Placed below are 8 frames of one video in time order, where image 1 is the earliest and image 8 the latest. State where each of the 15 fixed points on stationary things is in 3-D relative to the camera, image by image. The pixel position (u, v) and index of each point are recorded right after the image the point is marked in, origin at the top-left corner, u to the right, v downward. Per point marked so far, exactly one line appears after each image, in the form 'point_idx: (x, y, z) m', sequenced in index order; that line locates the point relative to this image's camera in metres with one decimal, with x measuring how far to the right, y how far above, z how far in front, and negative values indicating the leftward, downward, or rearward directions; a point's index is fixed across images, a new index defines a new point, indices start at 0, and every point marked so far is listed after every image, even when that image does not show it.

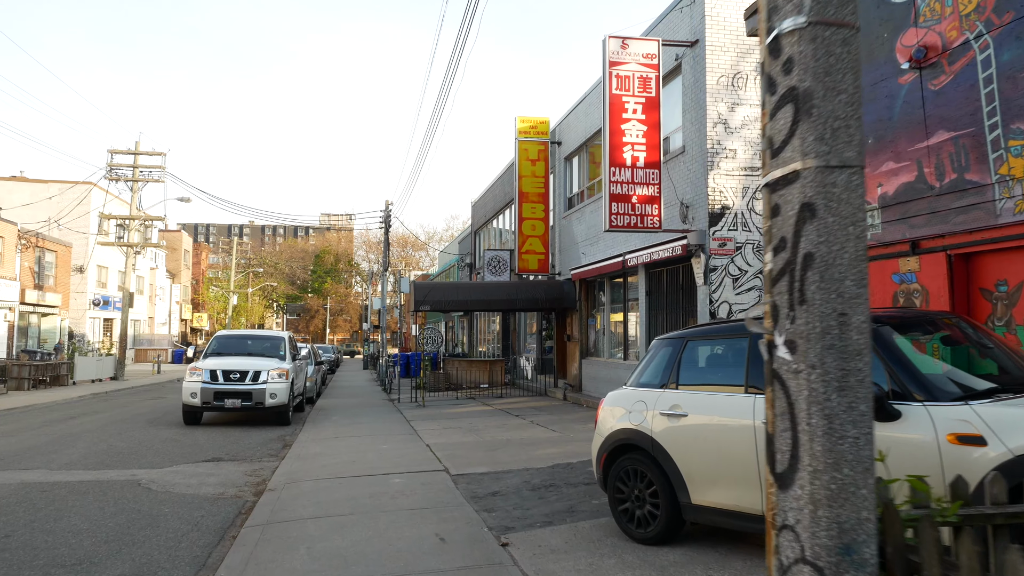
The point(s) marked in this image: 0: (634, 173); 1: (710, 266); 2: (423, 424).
0: (+1.8, +1.7, +12.3) m
1: (+2.8, +0.3, +12.1) m
2: (-1.4, -2.2, +13.9) m
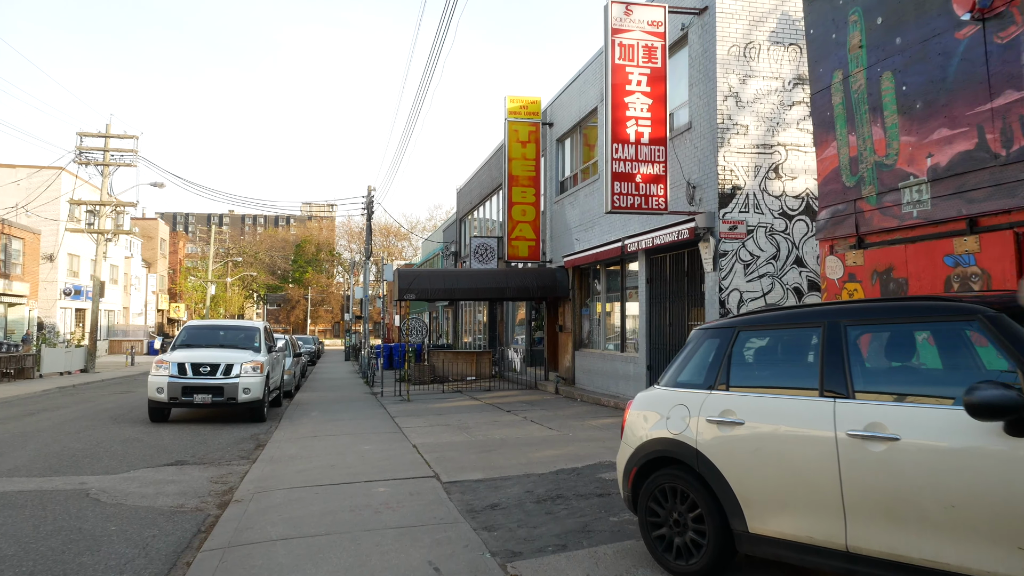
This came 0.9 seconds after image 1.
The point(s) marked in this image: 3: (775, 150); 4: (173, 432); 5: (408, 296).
0: (+1.7, +1.8, +11.3) m
1: (+2.7, +0.5, +11.2) m
2: (-1.6, -2.0, +12.9) m
3: (+3.5, +1.9, +11.5) m
4: (-5.0, -2.1, +12.6) m
5: (-2.2, -0.2, +17.9) m
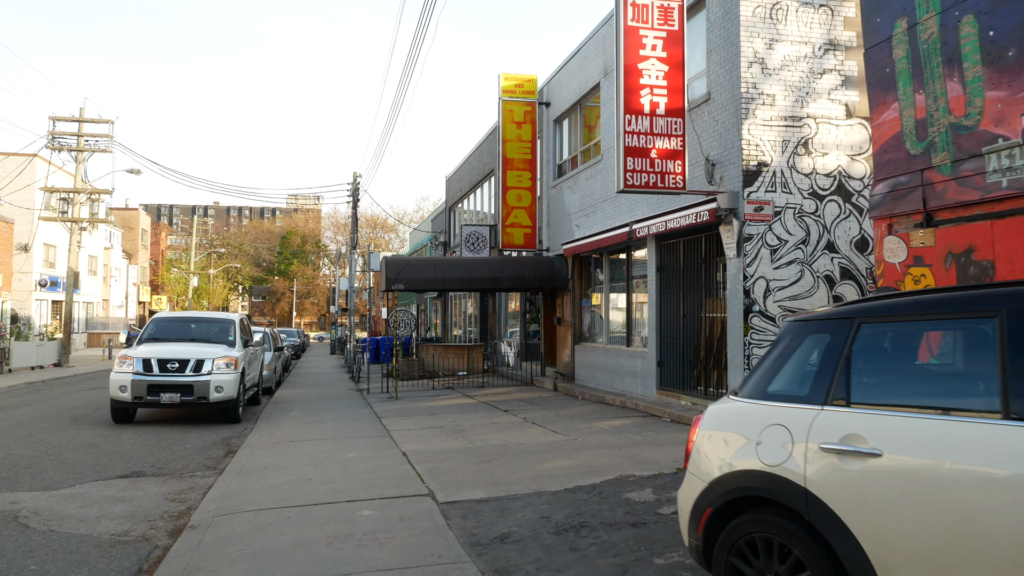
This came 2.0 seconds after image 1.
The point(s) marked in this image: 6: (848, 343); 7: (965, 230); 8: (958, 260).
0: (+1.7, +2.0, +10.2) m
1: (+2.7, +0.6, +10.0) m
2: (-1.6, -1.9, +11.7) m
3: (+3.6, +2.0, +10.4) m
4: (-5.0, -2.0, +11.4) m
5: (-2.3, 0.0, +16.7) m
6: (+1.2, -0.2, +3.1) m
7: (+3.2, +0.4, +6.1) m
8: (+3.2, +0.2, +6.2) m
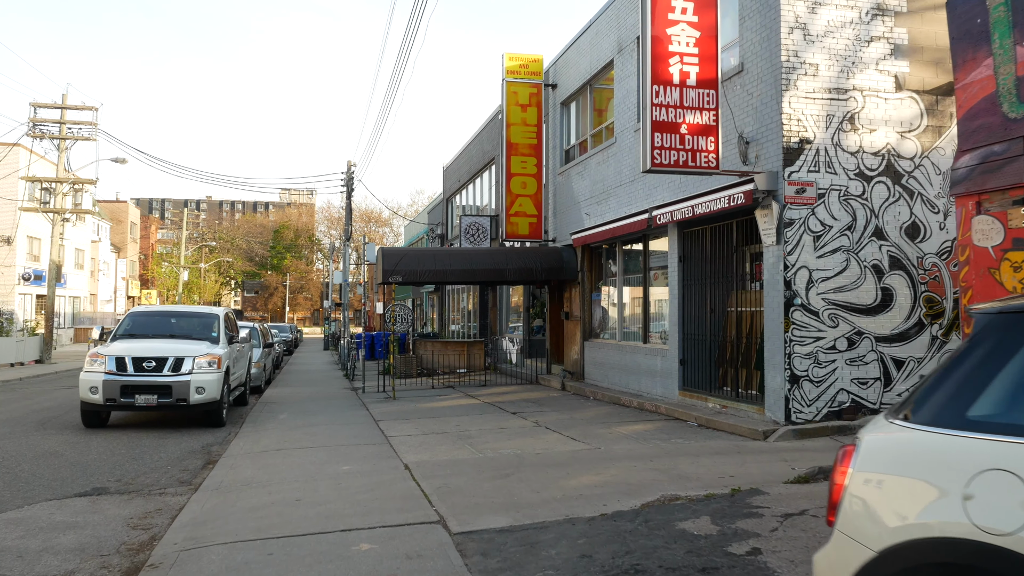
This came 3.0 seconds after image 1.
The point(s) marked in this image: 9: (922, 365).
0: (+1.8, +2.1, +9.1) m
1: (+2.9, +0.7, +9.0) m
2: (-1.4, -1.7, +10.7) m
3: (+3.7, +2.1, +9.3) m
4: (-4.9, -1.8, +10.3) m
5: (-2.2, +0.2, +15.6) m
6: (+1.4, -0.1, +2.0) m
7: (+3.4, +0.5, +5.1) m
8: (+3.4, +0.3, +5.1) m
9: (+4.5, -0.8, +9.4) m
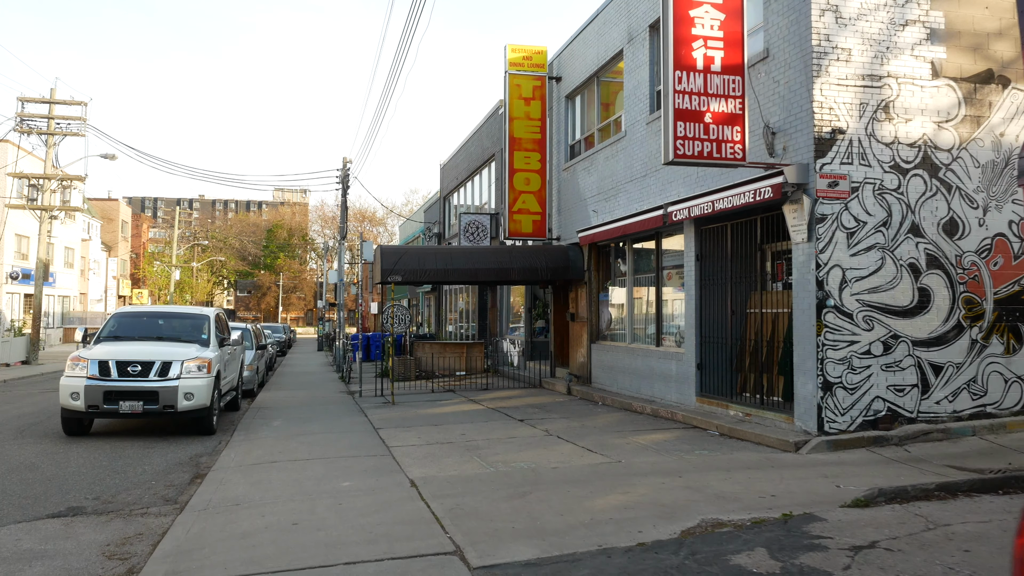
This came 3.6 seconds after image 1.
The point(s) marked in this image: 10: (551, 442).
0: (+2.0, +2.1, +8.5) m
1: (+3.0, +0.7, +8.4) m
2: (-1.3, -1.7, +10.0) m
3: (+3.8, +2.1, +8.7) m
4: (-4.8, -1.8, +9.6) m
5: (-2.1, +0.2, +15.0) m
6: (+1.6, -0.1, +1.4) m
7: (+3.6, +0.5, +4.5) m
8: (+3.5, +0.3, +4.5) m
9: (+4.6, -0.8, +8.8) m
10: (+0.4, -1.7, +9.2) m
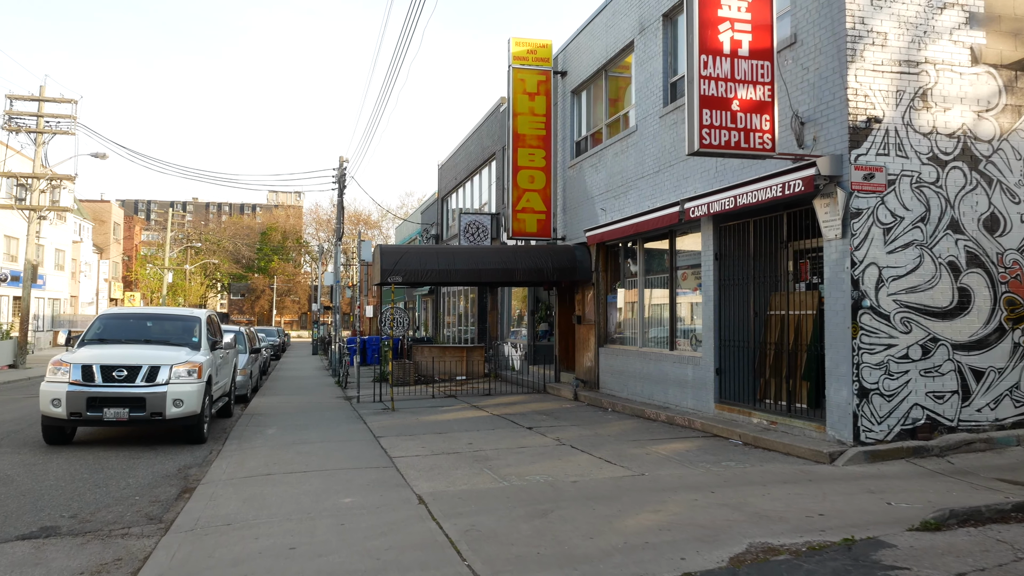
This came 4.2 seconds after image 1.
0: (+2.1, +2.1, +8.0) m
1: (+3.1, +0.7, +7.8) m
2: (-1.2, -1.7, +9.5) m
3: (+3.9, +2.1, +8.2) m
4: (-4.6, -1.8, +9.0) m
5: (-2.0, +0.2, +14.4) m
6: (+1.7, -0.1, +0.8) m
7: (+3.7, +0.5, +3.9) m
8: (+3.7, +0.3, +4.0) m
9: (+4.7, -0.8, +8.2) m
10: (+0.5, -1.7, +8.6) m
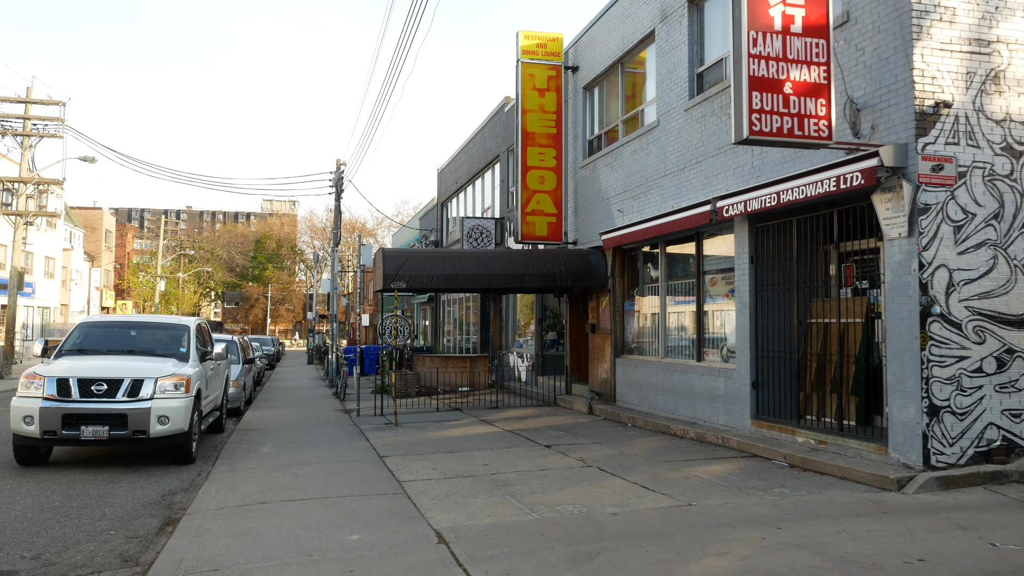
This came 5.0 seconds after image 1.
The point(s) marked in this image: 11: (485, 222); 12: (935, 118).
0: (+2.3, +2.0, +7.1) m
1: (+3.3, +0.7, +7.0) m
2: (-1.0, -1.8, +8.6) m
3: (+4.2, +2.1, +7.4) m
4: (-4.4, -1.9, +8.1) m
5: (-1.9, 0.0, +13.5) m
6: (+2.0, -0.1, 0.0) m
7: (+4.0, +0.5, +3.1) m
8: (+3.9, +0.3, +3.1) m
9: (+4.9, -0.9, +7.4) m
10: (+0.7, -1.7, +7.7) m
11: (-0.6, +1.5, +19.7) m
12: (+3.5, +1.4, +7.1) m
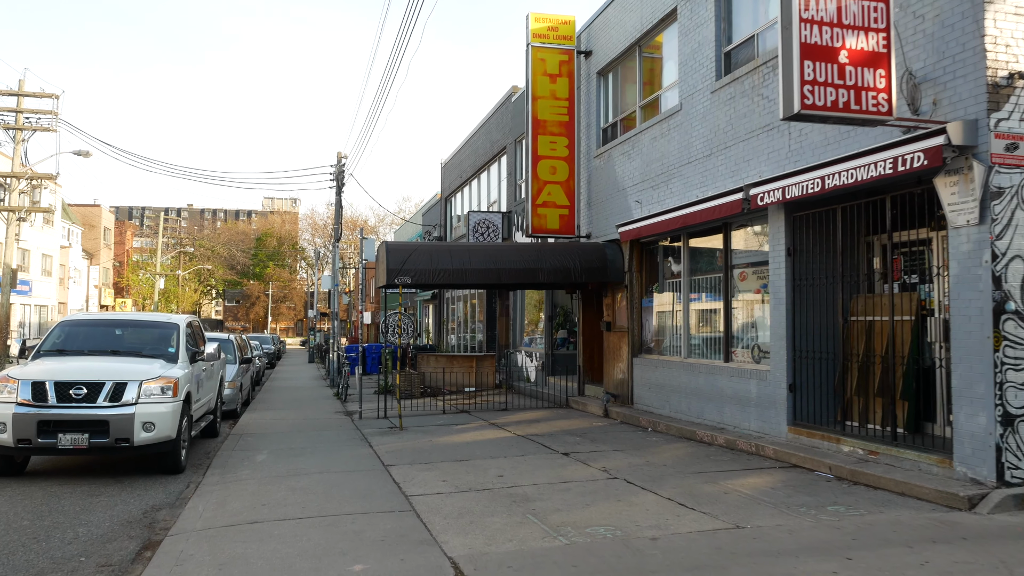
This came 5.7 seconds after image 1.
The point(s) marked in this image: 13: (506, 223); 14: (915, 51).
0: (+2.5, +2.1, +6.4) m
1: (+3.5, +0.7, +6.2) m
2: (-0.9, -1.7, +7.8) m
3: (+4.3, +2.1, +6.6) m
4: (-4.3, -1.8, +7.3) m
5: (-1.7, +0.1, +12.8) m
6: (+2.1, 0.0, -0.8) m
7: (+4.1, +0.5, +2.3) m
8: (+4.1, +0.3, +2.4) m
9: (+5.1, -0.8, +6.6) m
10: (+0.9, -1.6, +7.0) m
11: (-0.4, +1.6, +18.9) m
12: (+3.7, +1.5, +6.3) m
13: (-0.1, +1.5, +19.4) m
14: (+3.3, +1.9, +7.0) m
